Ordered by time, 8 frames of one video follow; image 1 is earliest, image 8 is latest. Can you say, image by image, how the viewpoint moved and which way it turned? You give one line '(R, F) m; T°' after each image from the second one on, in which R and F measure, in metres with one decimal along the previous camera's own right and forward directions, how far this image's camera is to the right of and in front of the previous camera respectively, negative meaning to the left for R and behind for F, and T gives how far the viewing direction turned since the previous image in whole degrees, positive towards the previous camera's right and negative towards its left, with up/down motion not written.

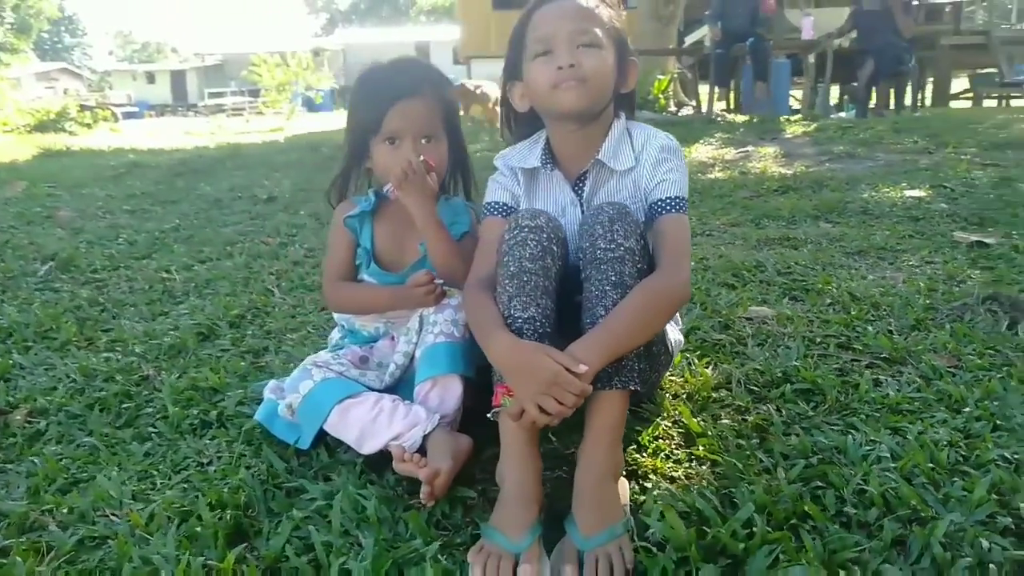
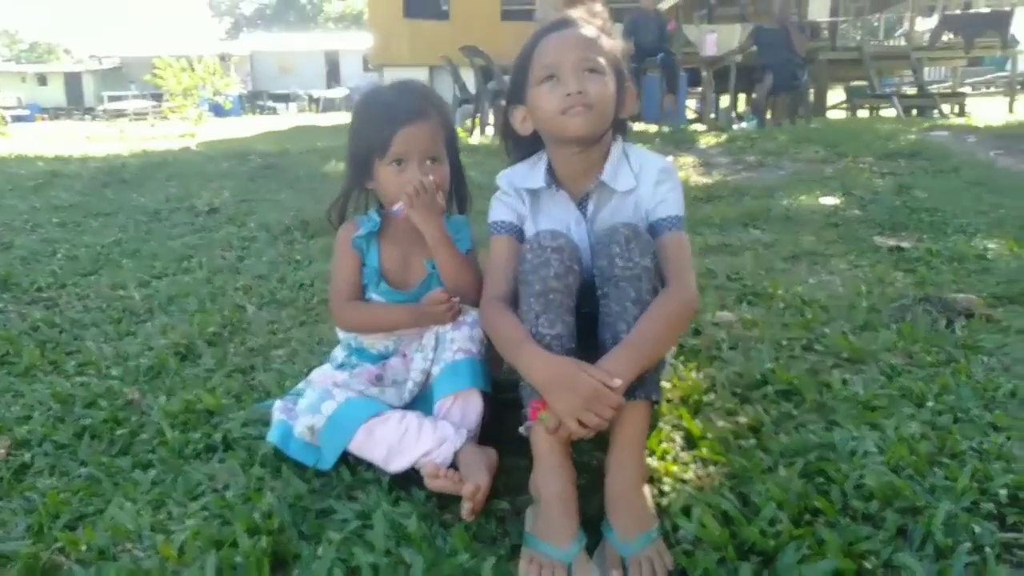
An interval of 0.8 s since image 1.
(-0.3, -0.1) m; +7°
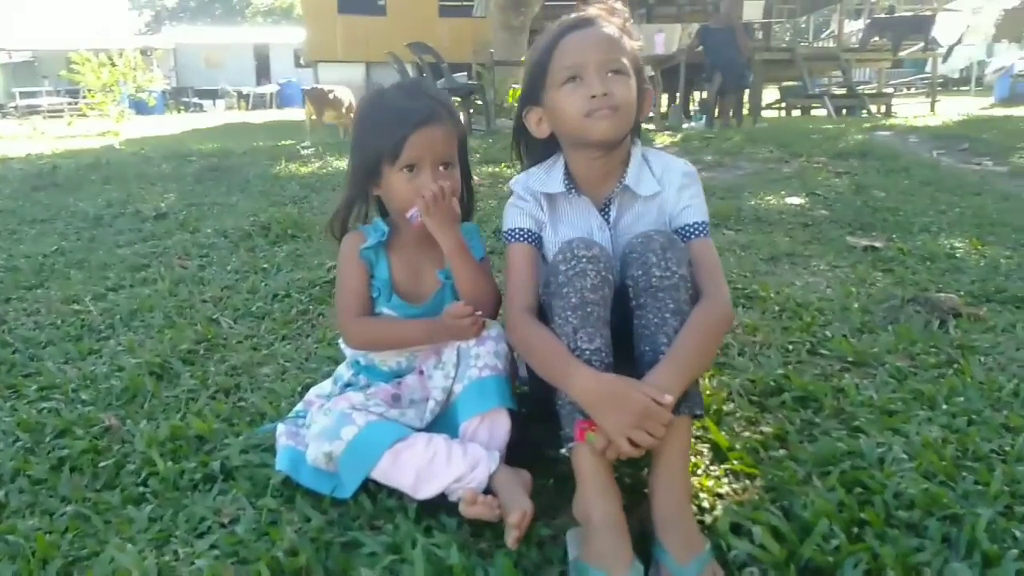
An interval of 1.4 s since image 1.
(-0.2, +0.1) m; +5°
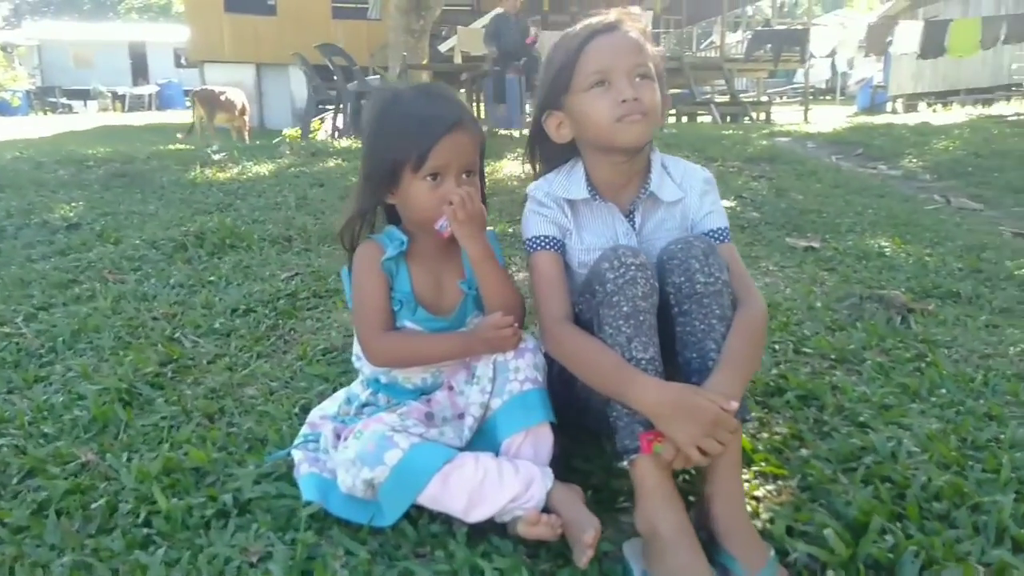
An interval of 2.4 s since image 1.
(-0.4, +0.1) m; +8°
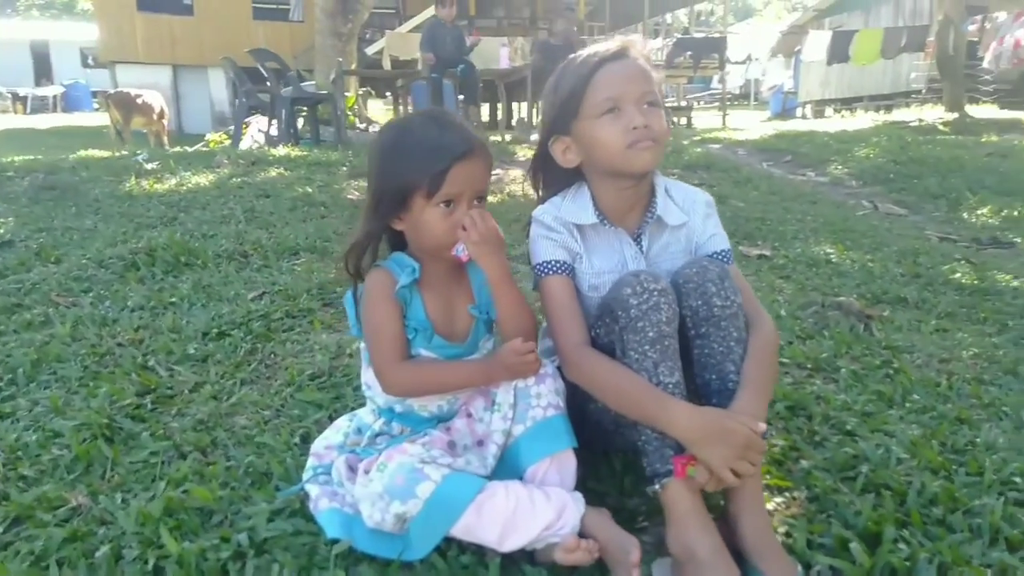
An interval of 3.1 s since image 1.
(-0.2, 0.0) m; +6°
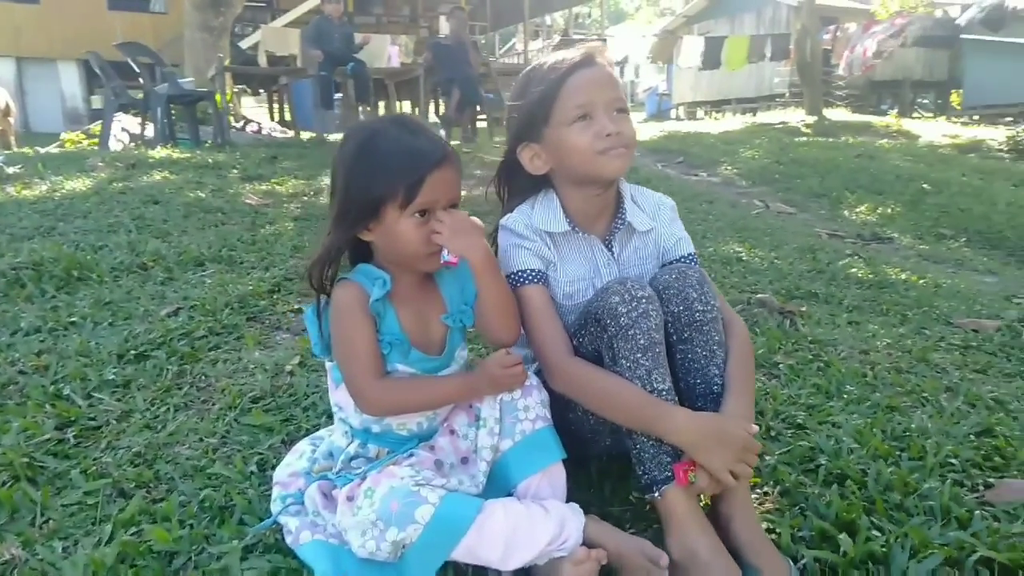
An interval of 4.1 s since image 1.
(-0.2, +0.1) m; +9°
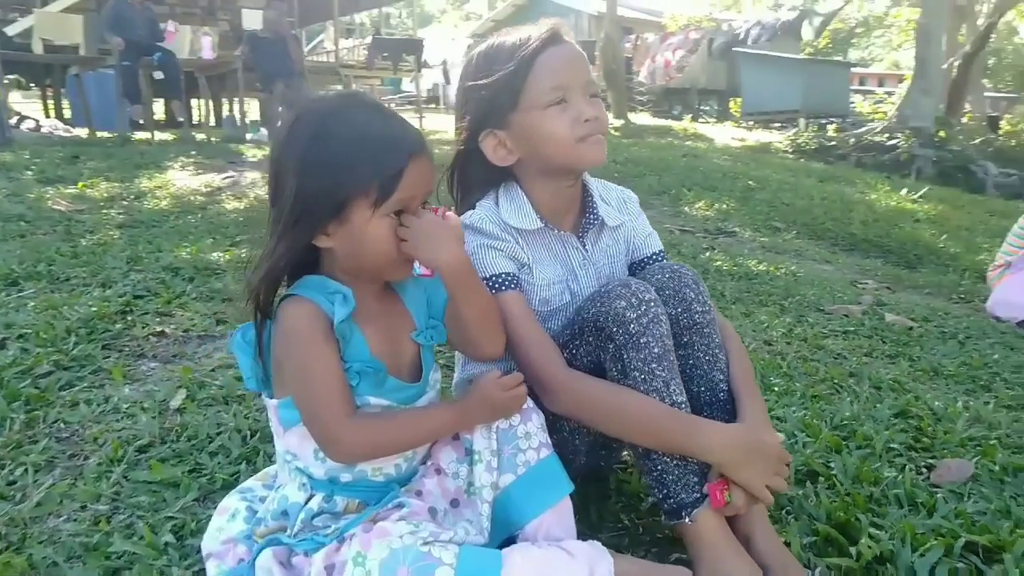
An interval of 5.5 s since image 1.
(-0.4, +0.3) m; +14°
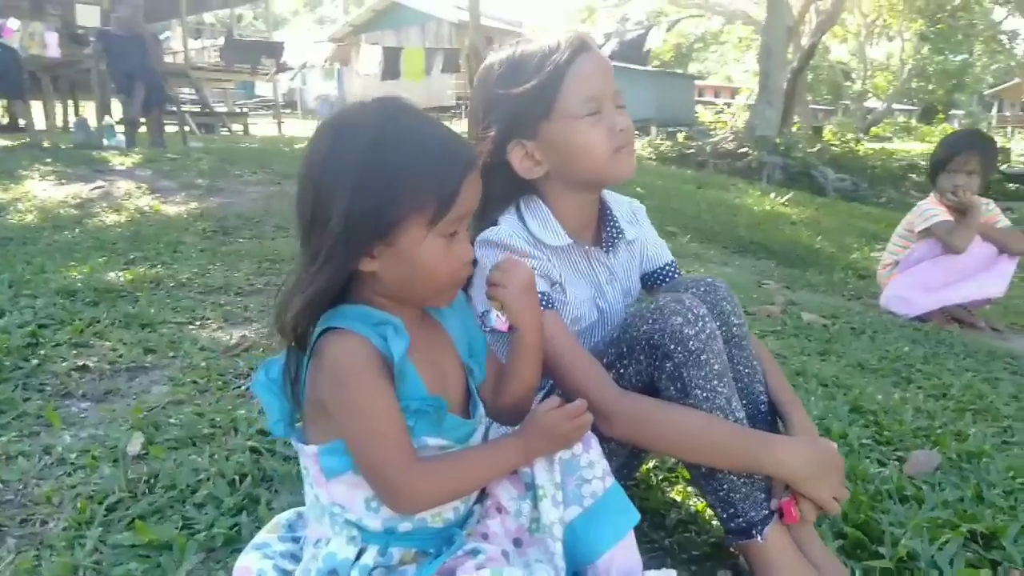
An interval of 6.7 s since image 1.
(-0.4, +0.1) m; +10°
